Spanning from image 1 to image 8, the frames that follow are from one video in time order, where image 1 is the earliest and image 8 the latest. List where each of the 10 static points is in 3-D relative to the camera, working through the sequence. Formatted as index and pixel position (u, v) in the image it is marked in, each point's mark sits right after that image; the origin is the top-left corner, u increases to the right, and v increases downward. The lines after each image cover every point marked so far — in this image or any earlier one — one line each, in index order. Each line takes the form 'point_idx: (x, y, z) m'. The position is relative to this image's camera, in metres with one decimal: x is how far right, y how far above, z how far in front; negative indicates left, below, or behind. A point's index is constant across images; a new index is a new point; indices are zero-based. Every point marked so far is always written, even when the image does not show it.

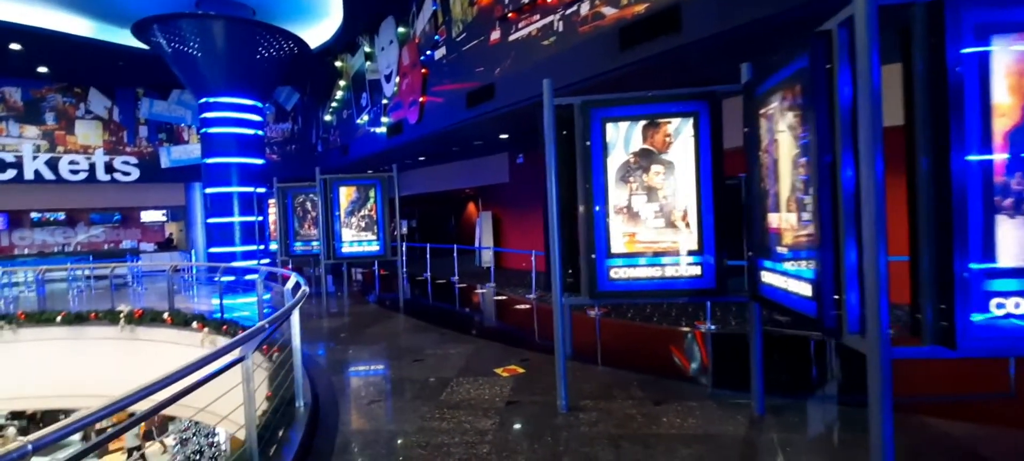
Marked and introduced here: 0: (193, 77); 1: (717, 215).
0: (-8.0, +3.8, +12.5) m
1: (+1.6, +0.1, +3.9) m
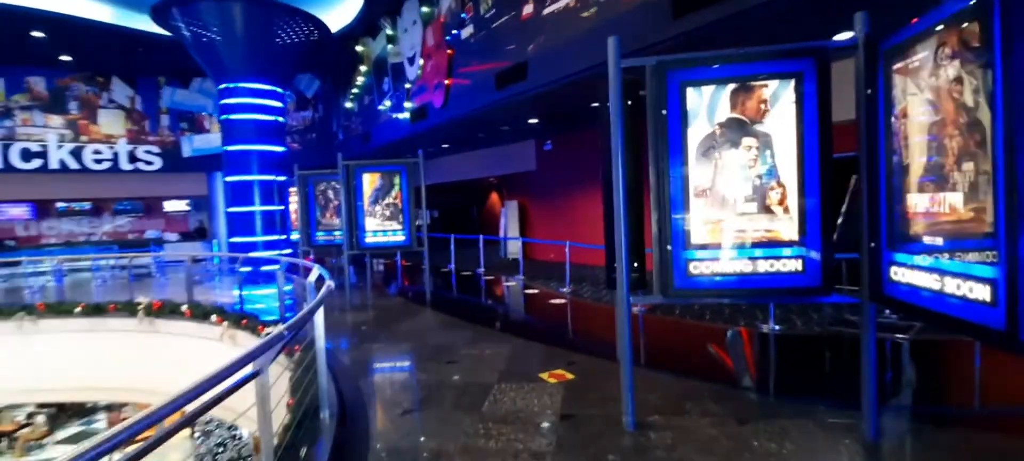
0: (-7.3, +4.1, +12.1) m
1: (+2.0, +0.2, +3.2) m
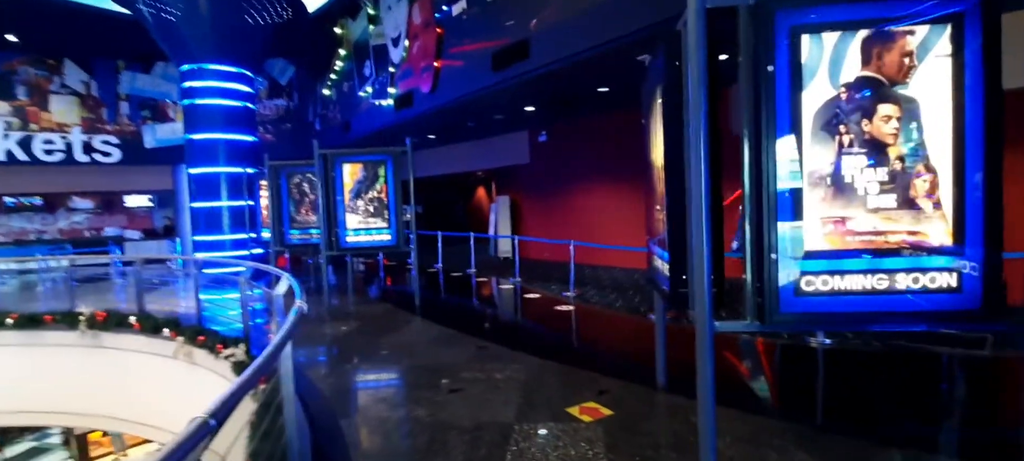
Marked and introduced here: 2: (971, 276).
0: (-7.4, +4.1, +10.8) m
1: (+2.3, +0.2, +2.3) m
2: (+2.2, -0.2, +2.4) m
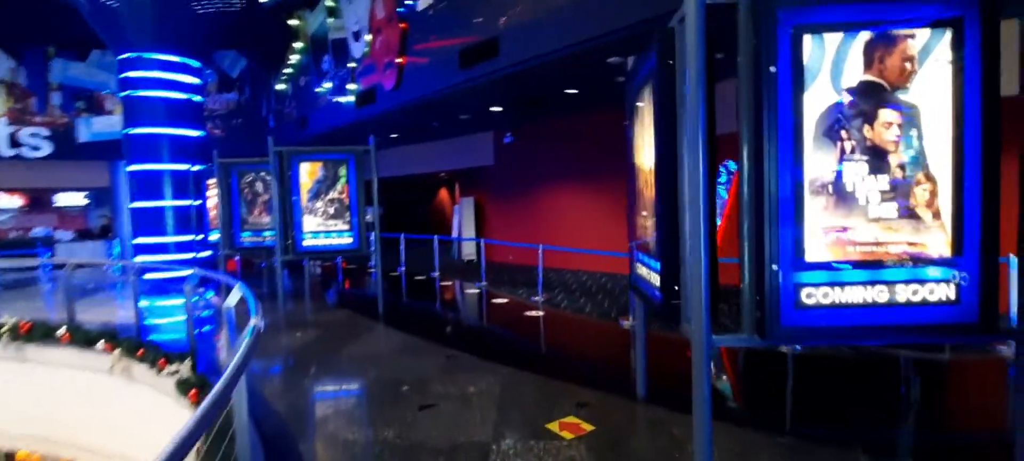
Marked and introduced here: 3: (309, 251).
0: (-8.1, +4.1, +9.9) m
1: (+2.2, +0.2, +2.3) m
2: (+2.2, -0.3, +2.3) m
3: (-3.4, -0.3, +8.2) m
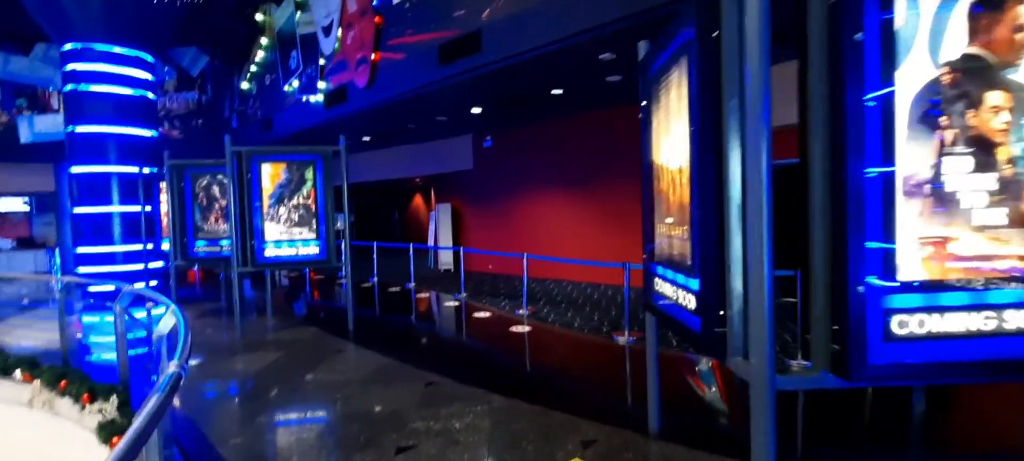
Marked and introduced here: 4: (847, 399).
0: (-8.5, +4.0, +9.0) m
1: (+2.3, +0.1, +1.9) m
2: (+2.2, -0.3, +1.9) m
3: (-3.6, -0.5, +7.4) m
4: (+3.5, -1.7, +5.0) m
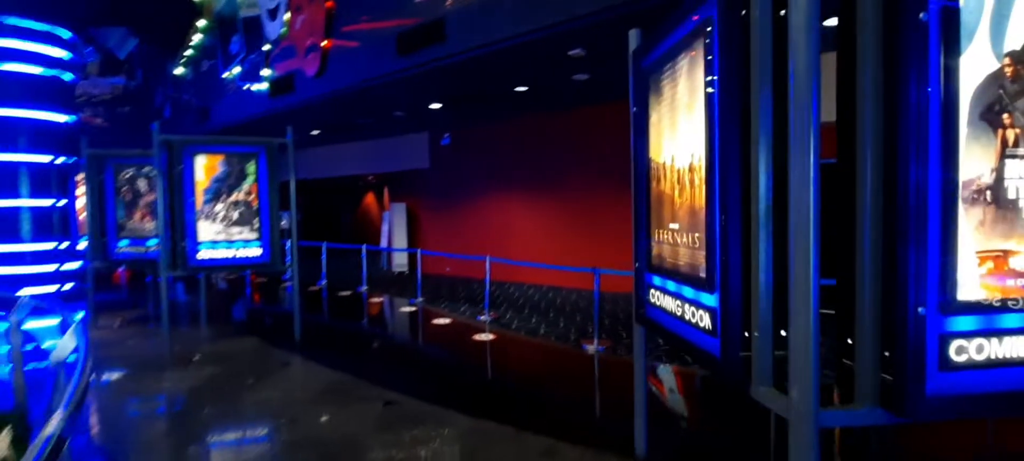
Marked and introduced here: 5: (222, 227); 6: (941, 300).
0: (-9.1, +4.0, +7.8) m
1: (+2.3, +0.1, +1.7) m
2: (+2.2, -0.4, +1.7) m
3: (-4.2, -0.5, +6.7) m
4: (+3.2, -1.8, +5.0) m
5: (-4.0, +0.1, +6.7) m
6: (+1.4, -0.2, +1.6) m
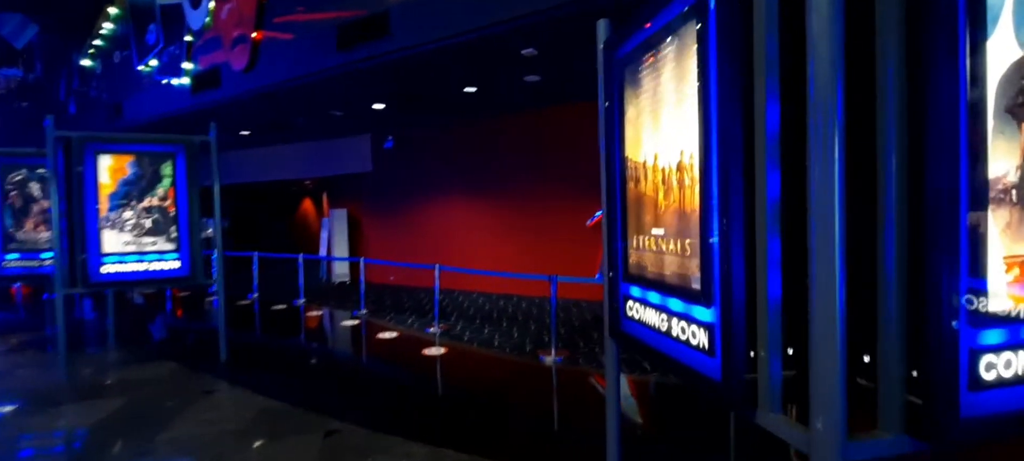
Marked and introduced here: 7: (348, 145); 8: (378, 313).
0: (-9.8, +3.8, +6.4) m
1: (+2.2, +0.1, +1.6) m
2: (+2.1, -0.4, +1.6) m
3: (-4.8, -0.6, +5.9) m
4: (+2.7, -1.8, +4.9) m
5: (-4.6, -0.1, +5.9) m
6: (+1.3, -0.2, +1.4) m
7: (-4.0, +2.1, +12.1) m
8: (-2.5, -1.5, +9.1) m
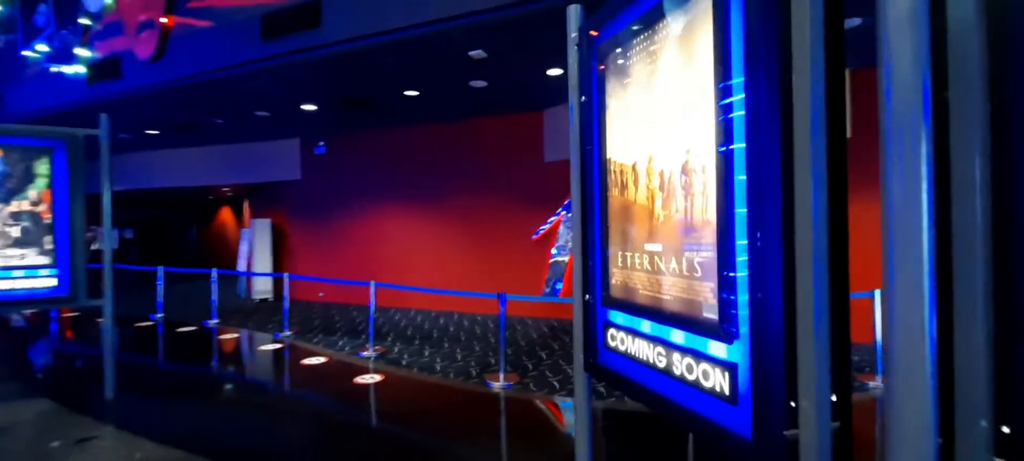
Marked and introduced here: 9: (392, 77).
0: (-10.4, +3.8, +4.8) m
1: (+2.1, 0.0, +1.5) m
2: (+2.1, -0.4, +1.5) m
3: (-5.3, -0.7, +4.8) m
4: (+2.2, -2.0, +4.8) m
5: (-5.1, -0.2, +4.9) m
6: (+1.3, -0.3, +1.1) m
7: (-5.4, +1.8, +11.1) m
8: (-3.5, -1.7, +8.2) m
9: (-1.6, +2.1, +6.7) m
